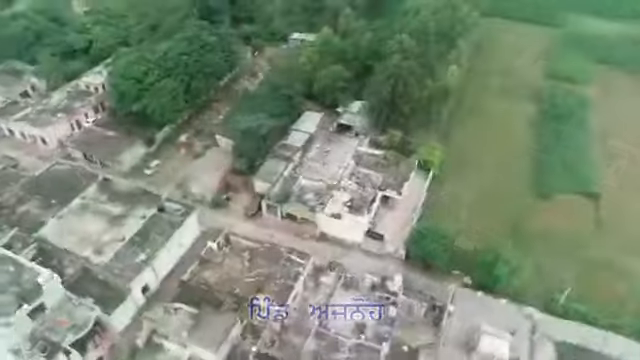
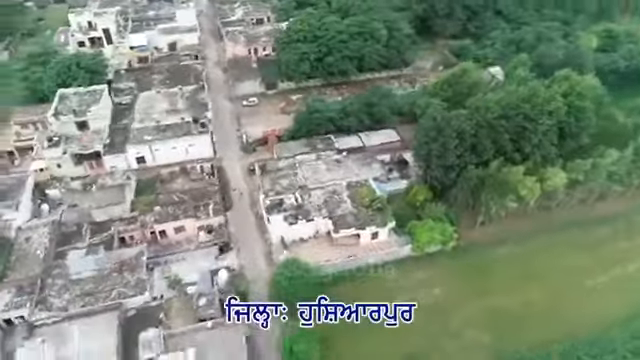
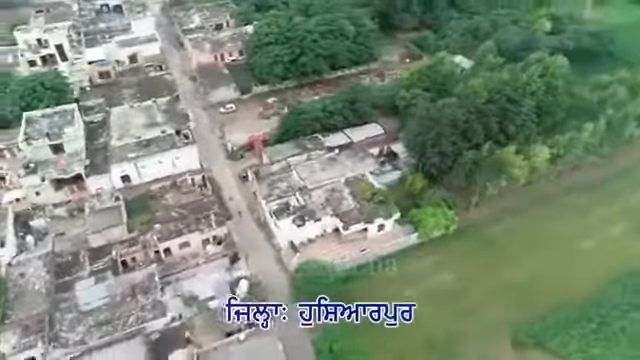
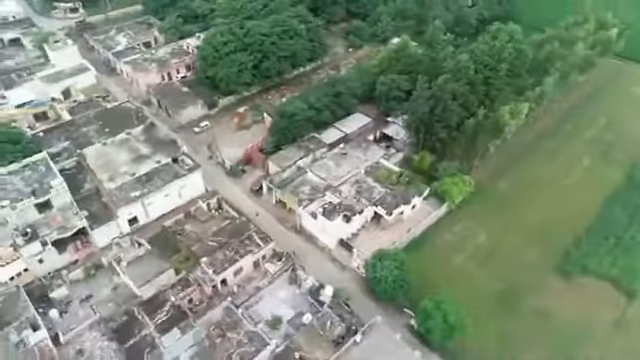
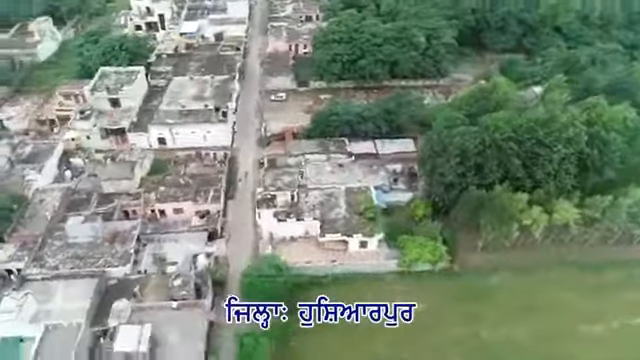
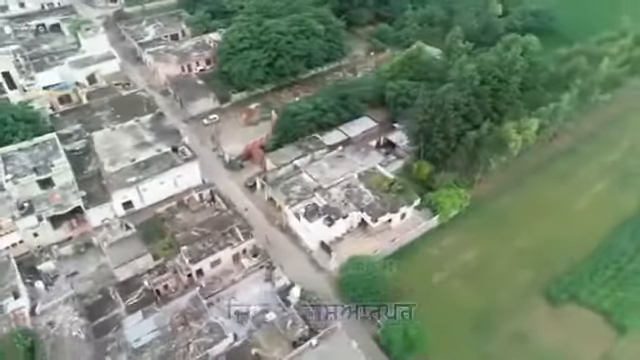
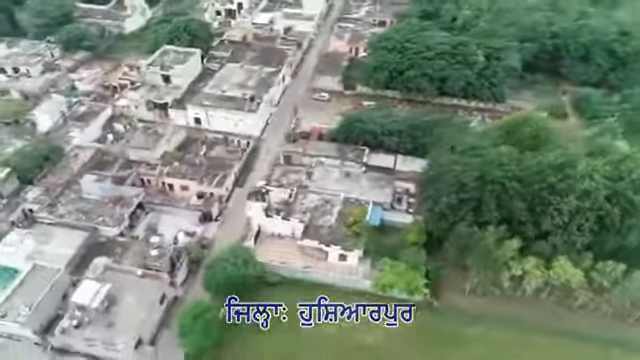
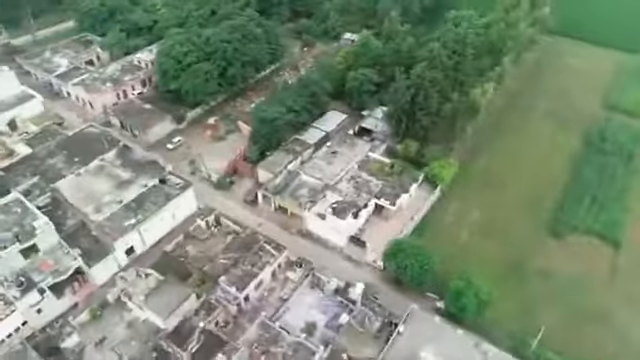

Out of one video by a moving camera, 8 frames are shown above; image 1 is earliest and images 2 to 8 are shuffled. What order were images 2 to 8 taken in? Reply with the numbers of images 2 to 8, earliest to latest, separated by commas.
8, 4, 6, 3, 2, 5, 7
